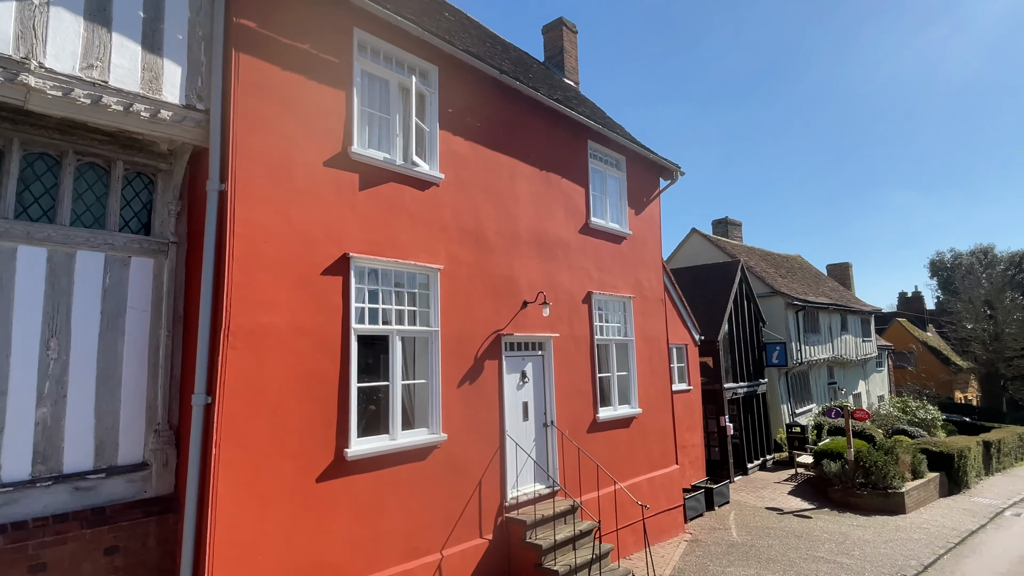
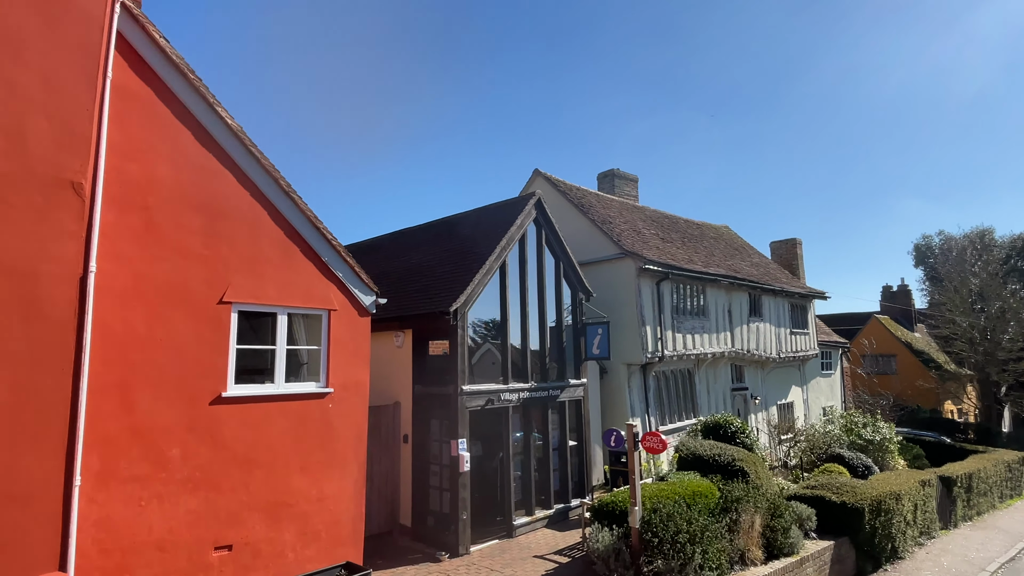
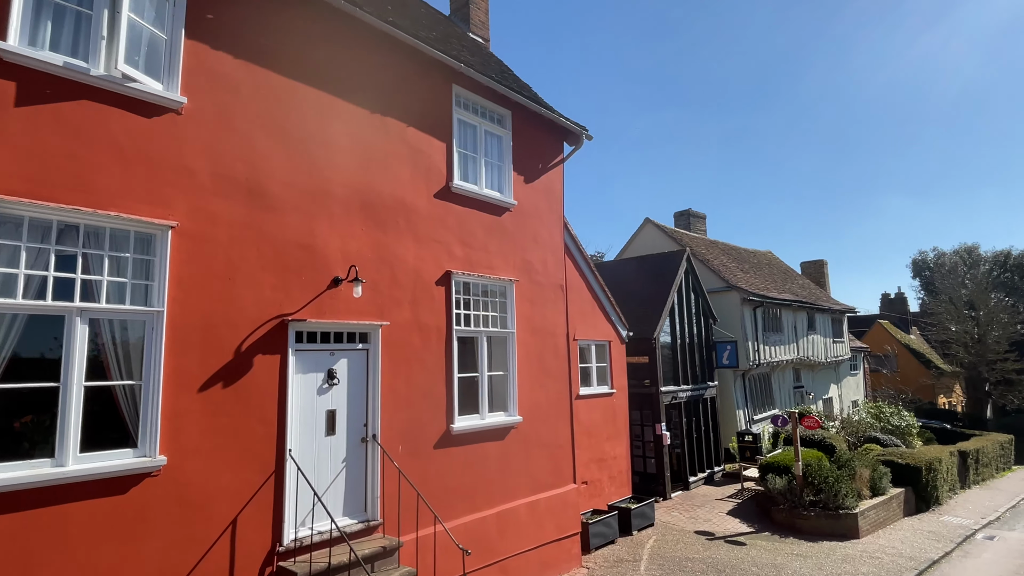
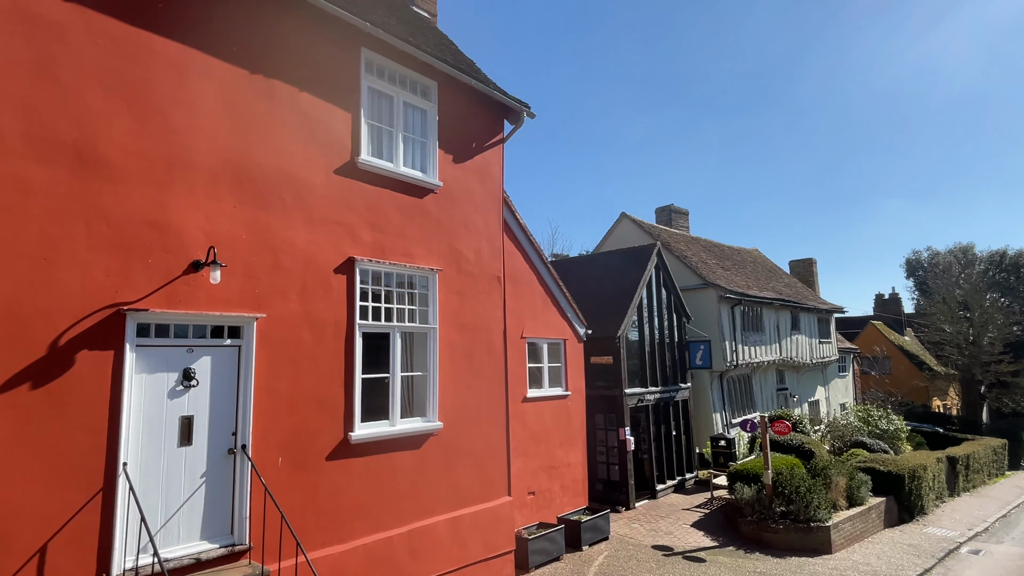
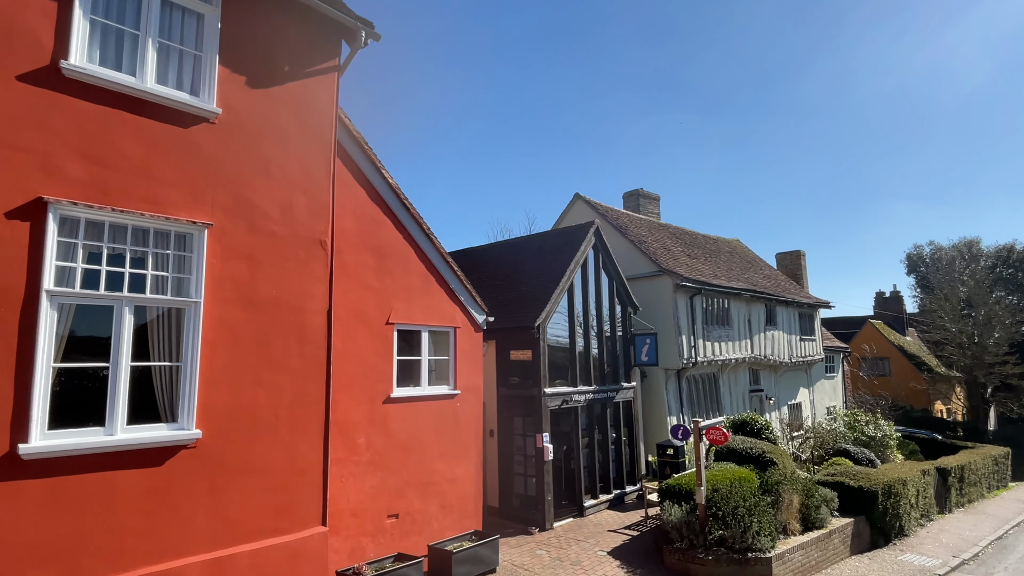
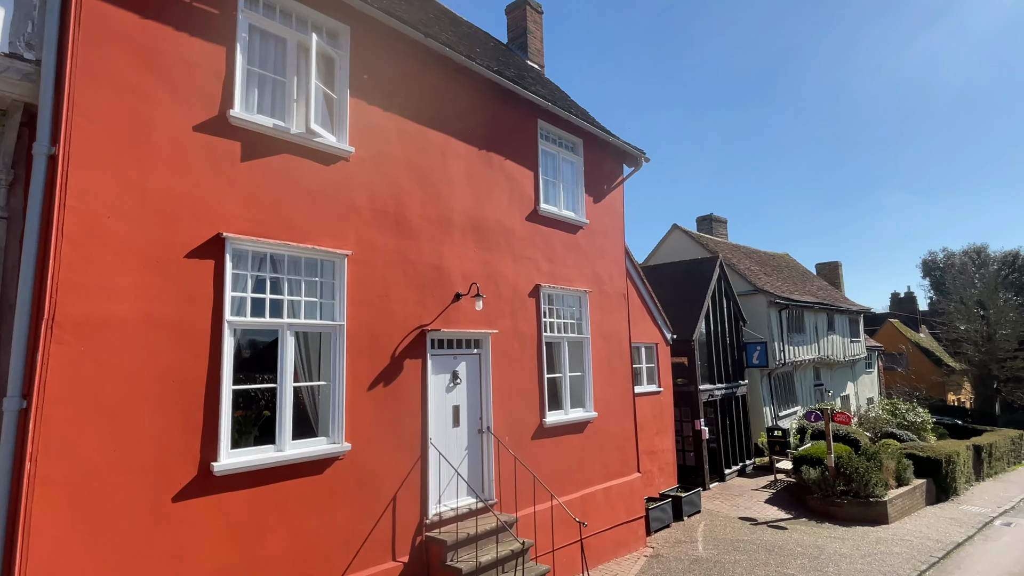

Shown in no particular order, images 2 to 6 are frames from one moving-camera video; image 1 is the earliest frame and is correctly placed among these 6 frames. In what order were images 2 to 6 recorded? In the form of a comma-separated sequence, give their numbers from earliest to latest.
6, 3, 4, 5, 2
